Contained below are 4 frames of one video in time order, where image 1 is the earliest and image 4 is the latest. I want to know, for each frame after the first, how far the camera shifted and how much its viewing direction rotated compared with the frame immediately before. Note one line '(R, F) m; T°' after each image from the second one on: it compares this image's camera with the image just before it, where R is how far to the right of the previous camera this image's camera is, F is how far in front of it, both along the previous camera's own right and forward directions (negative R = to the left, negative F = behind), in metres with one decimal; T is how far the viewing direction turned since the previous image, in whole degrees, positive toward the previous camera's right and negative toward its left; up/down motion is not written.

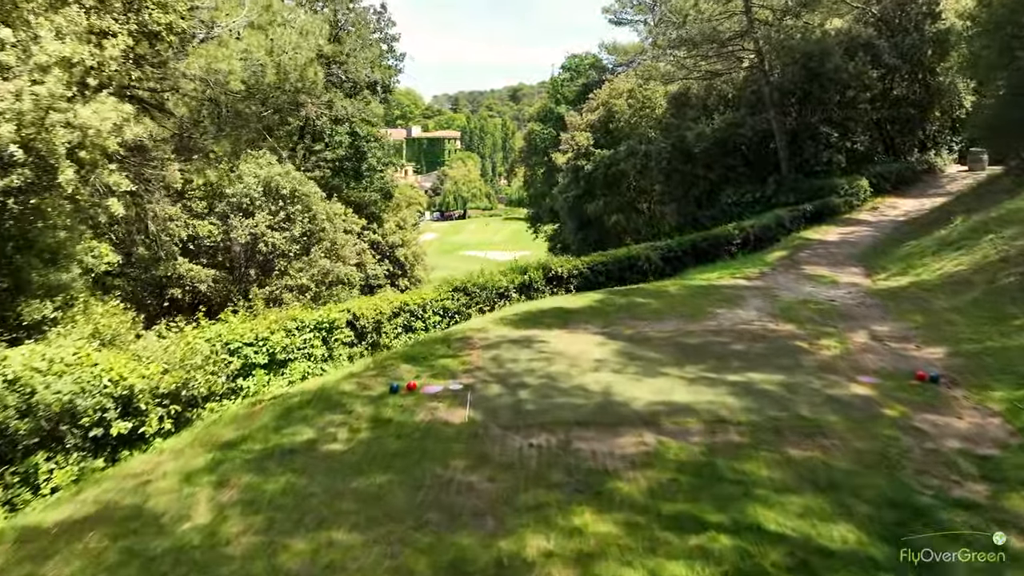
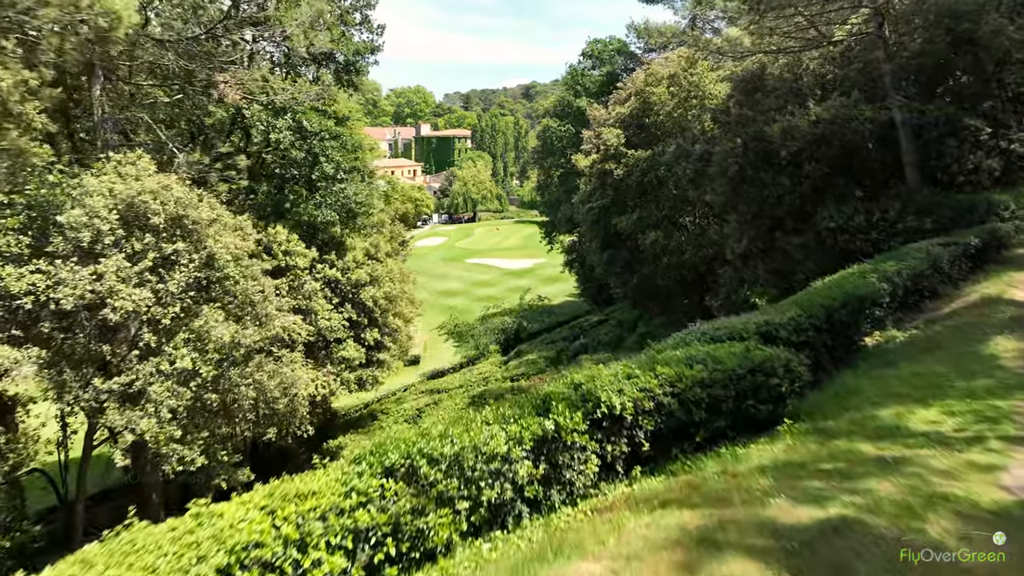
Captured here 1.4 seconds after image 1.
(0.0, +5.3) m; -1°
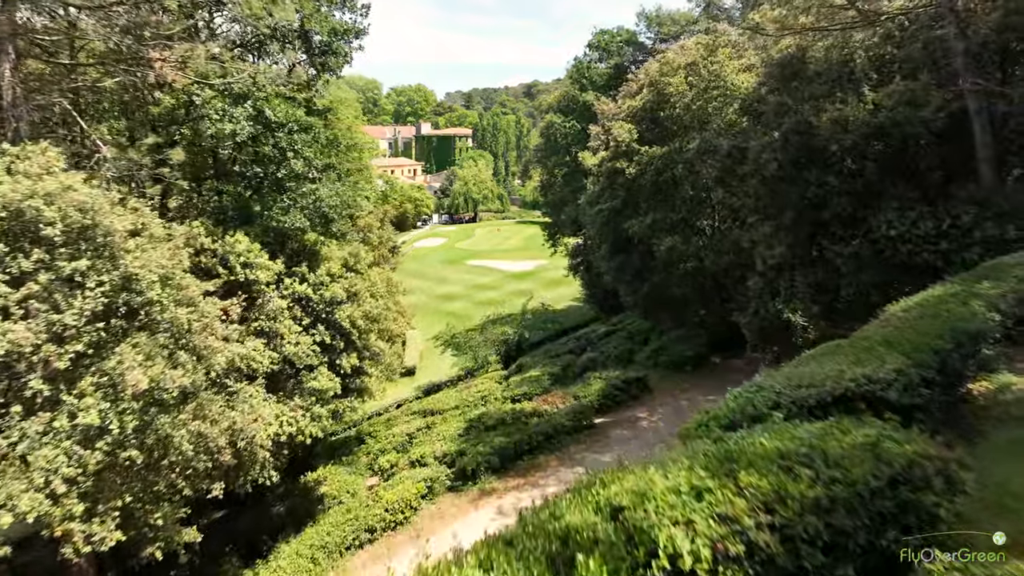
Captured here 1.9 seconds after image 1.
(0.0, +2.0) m; 0°
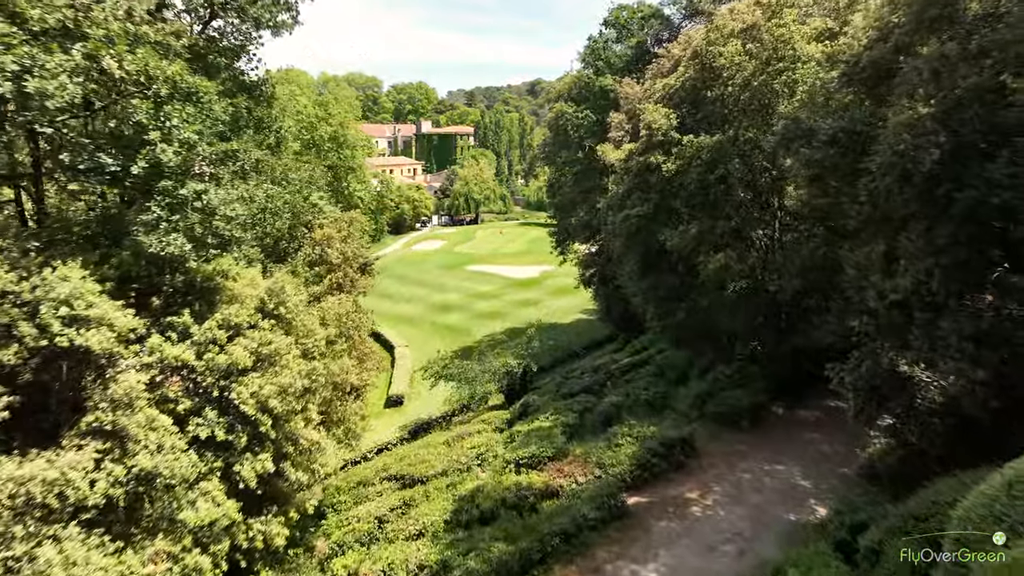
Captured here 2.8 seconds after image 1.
(0.0, +4.4) m; 0°
